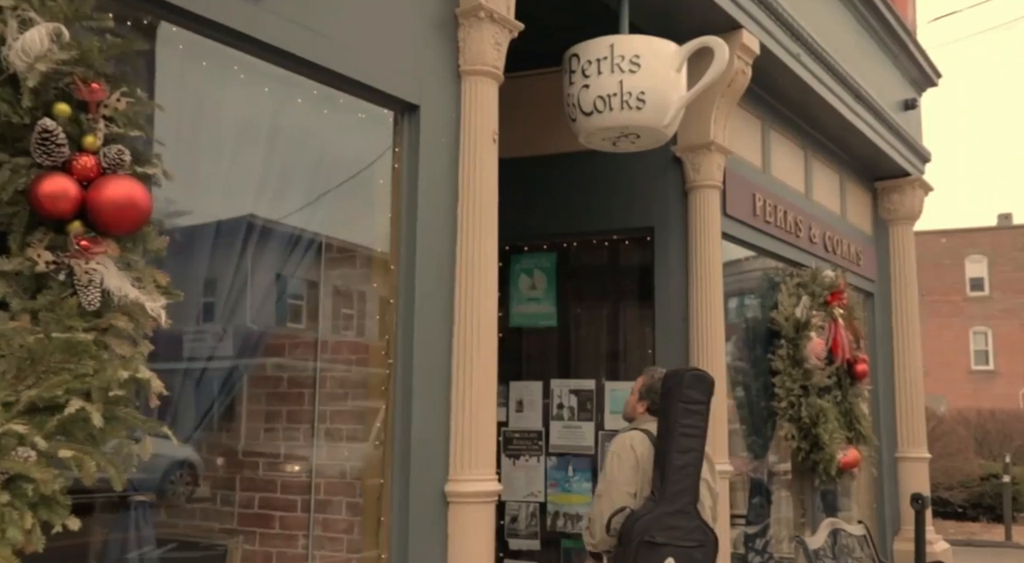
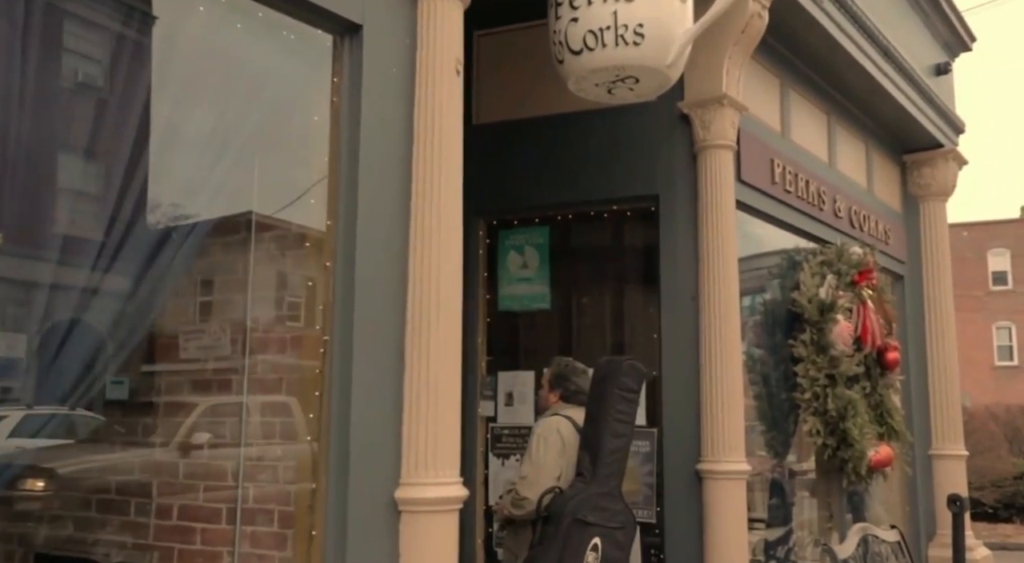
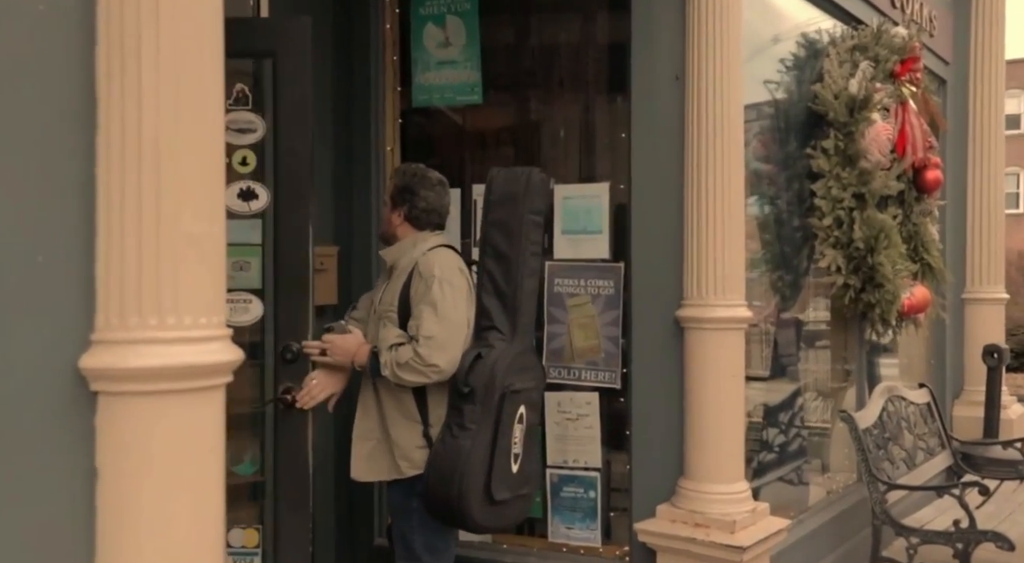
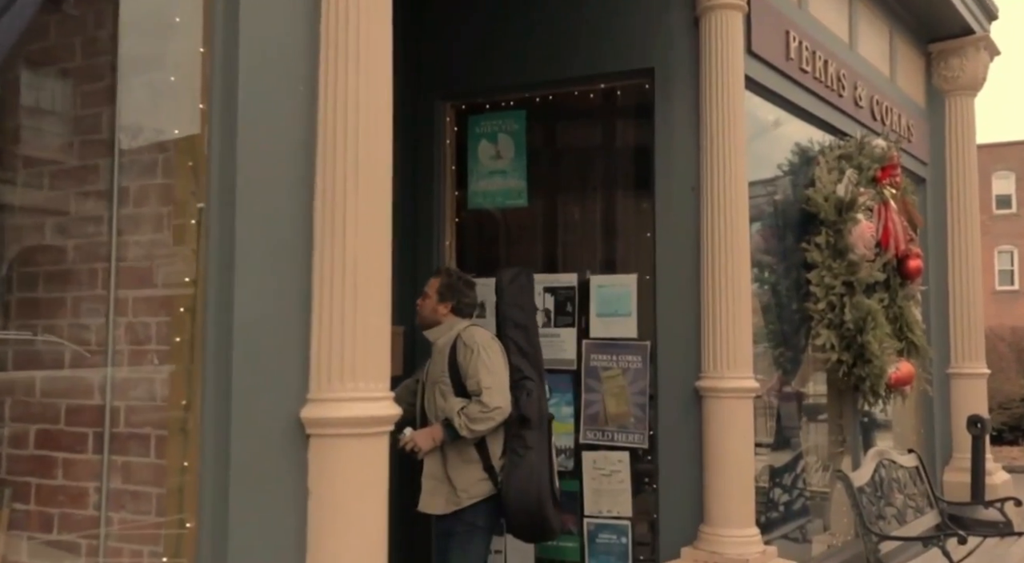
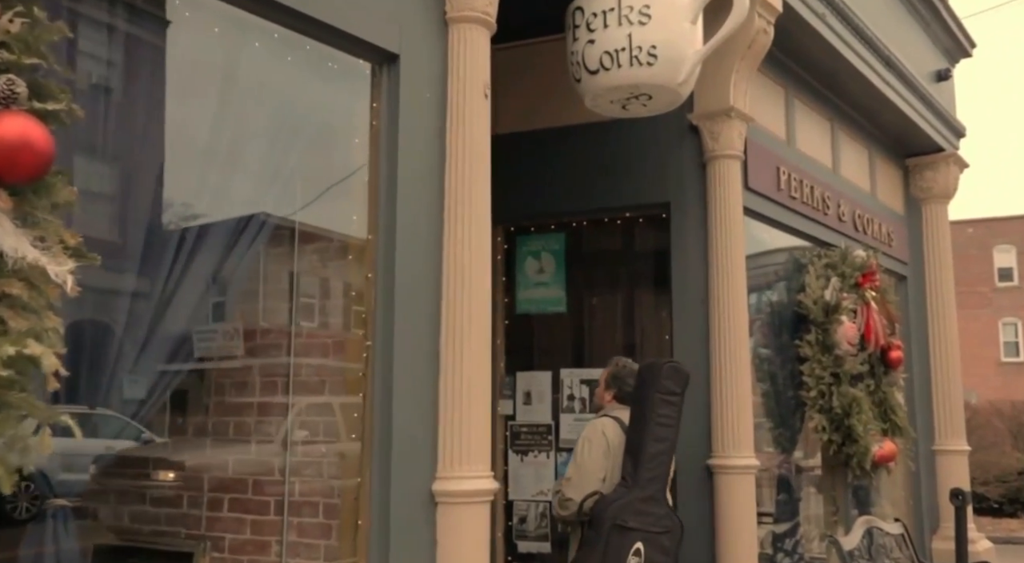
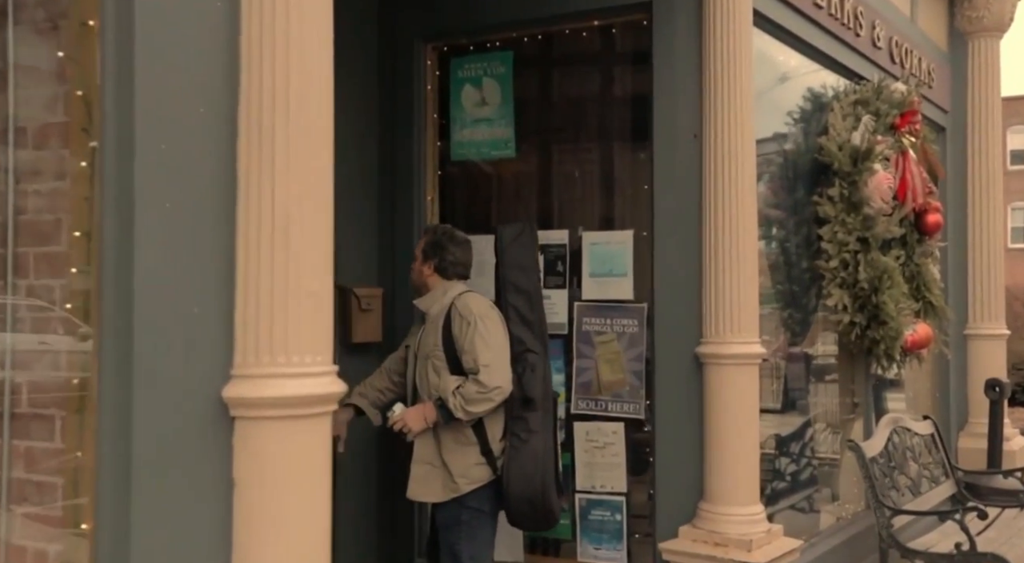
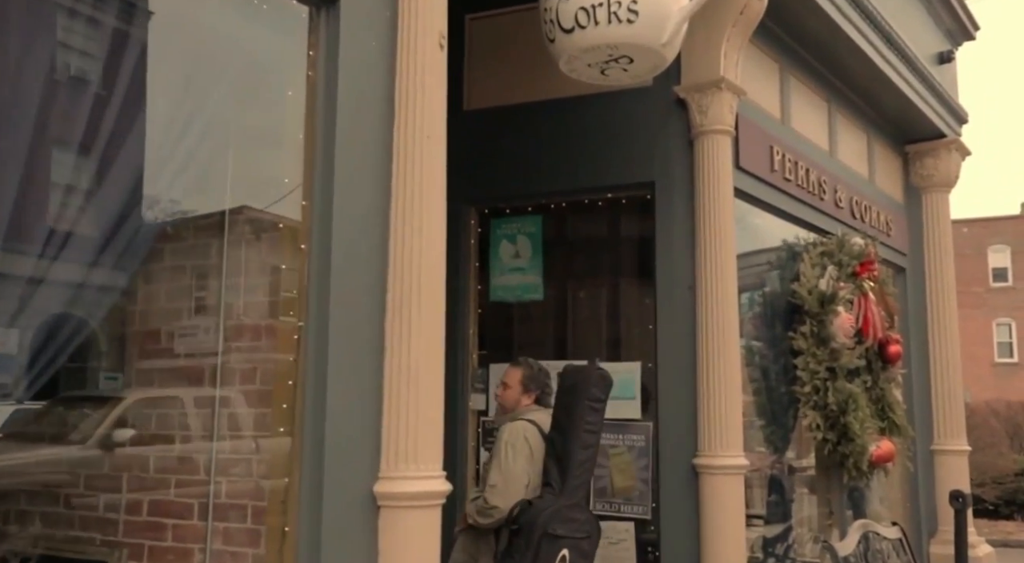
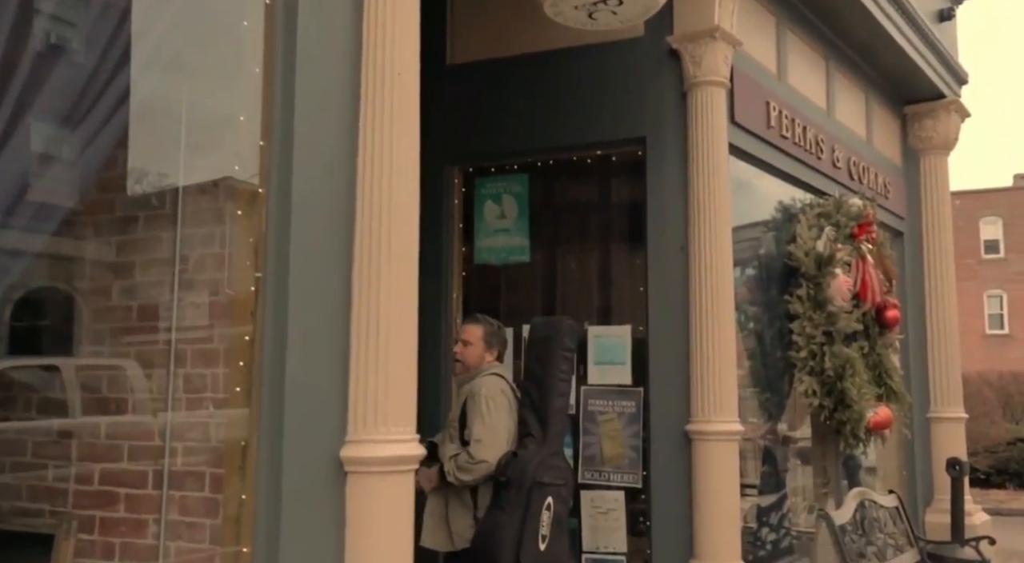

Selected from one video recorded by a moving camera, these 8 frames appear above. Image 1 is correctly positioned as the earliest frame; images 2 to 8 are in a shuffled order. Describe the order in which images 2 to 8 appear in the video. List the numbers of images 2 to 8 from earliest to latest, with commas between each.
5, 2, 7, 8, 4, 6, 3
